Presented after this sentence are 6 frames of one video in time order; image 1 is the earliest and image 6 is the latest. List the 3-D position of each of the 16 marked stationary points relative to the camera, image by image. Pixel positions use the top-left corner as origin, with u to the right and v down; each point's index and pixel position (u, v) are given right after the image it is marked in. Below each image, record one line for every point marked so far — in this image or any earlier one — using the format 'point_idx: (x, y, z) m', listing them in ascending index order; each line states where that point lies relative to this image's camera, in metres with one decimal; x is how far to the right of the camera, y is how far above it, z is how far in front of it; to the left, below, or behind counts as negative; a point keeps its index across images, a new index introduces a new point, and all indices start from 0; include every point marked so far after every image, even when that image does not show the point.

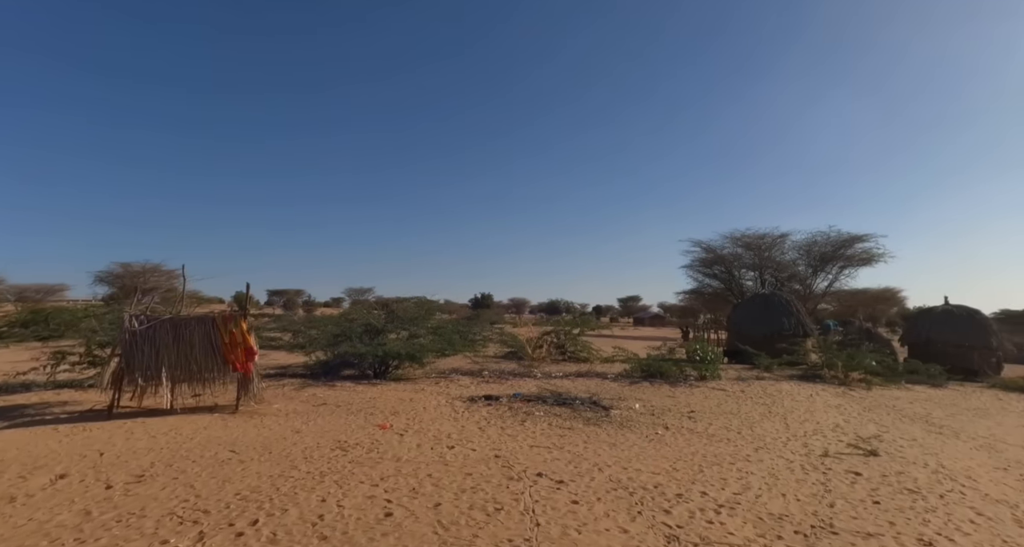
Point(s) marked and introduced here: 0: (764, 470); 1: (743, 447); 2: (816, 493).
0: (+2.5, -2.0, +4.6) m
1: (+2.4, -2.0, +5.1) m
2: (+2.9, -2.1, +4.3) m
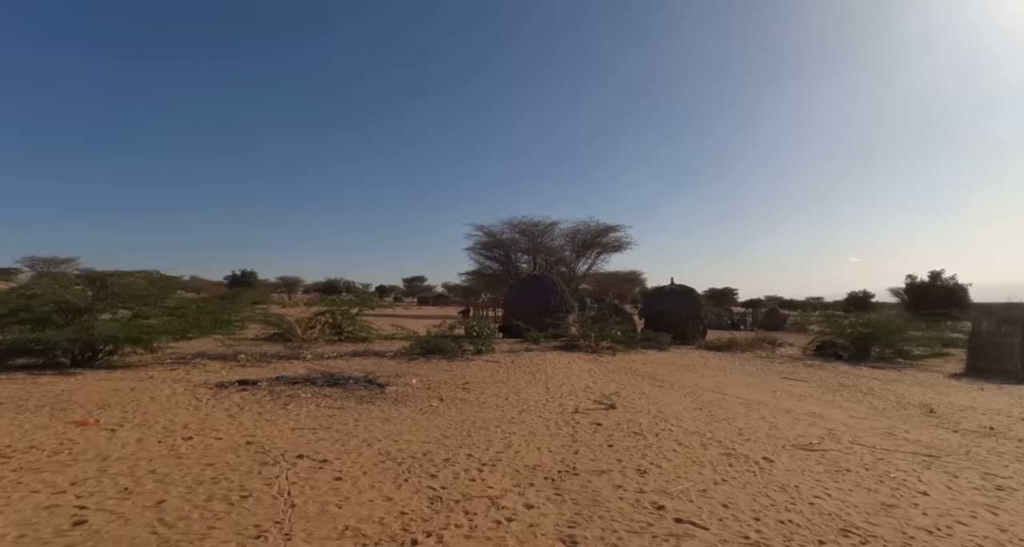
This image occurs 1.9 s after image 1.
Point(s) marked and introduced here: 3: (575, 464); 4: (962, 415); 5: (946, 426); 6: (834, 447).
0: (+0.1, -1.8, +5.2) m
1: (-0.1, -1.8, +5.6) m
2: (+0.6, -1.9, +5.0) m
3: (+0.7, -2.0, +4.7) m
4: (+6.6, -2.1, +6.8) m
5: (+6.1, -2.2, +6.4) m
6: (+4.1, -2.2, +5.7) m
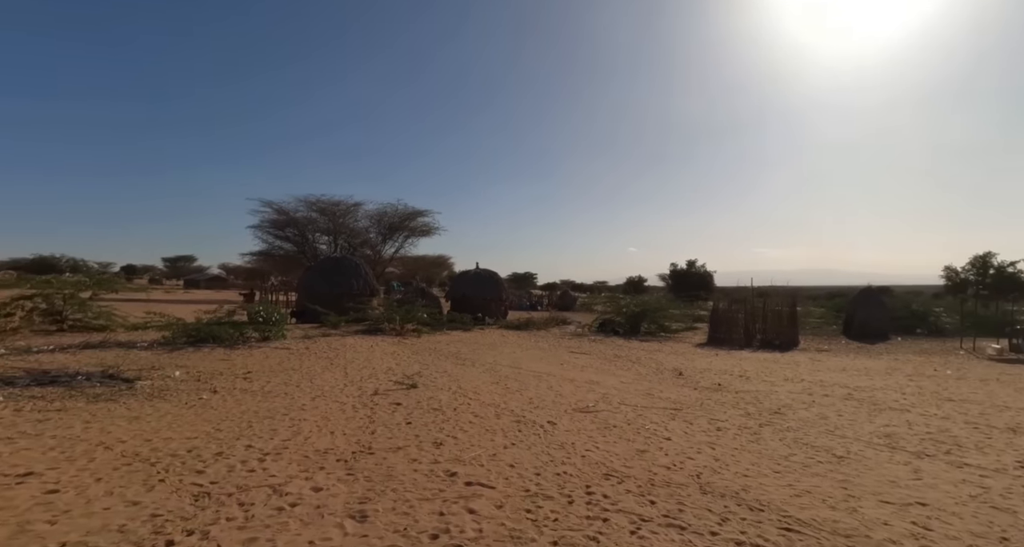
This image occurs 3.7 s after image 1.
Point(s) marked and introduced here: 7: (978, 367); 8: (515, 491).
0: (-2.2, -1.6, +5.1) m
1: (-2.5, -1.5, +5.5) m
2: (-1.7, -1.7, +5.1) m
3: (-1.5, -1.8, +4.8) m
4: (+3.6, -1.9, +8.6) m
5: (+3.1, -2.0, +8.0) m
6: (+1.4, -2.0, +6.8) m
7: (+9.4, -1.9, +9.2) m
8: (0.0, -2.5, +5.1) m
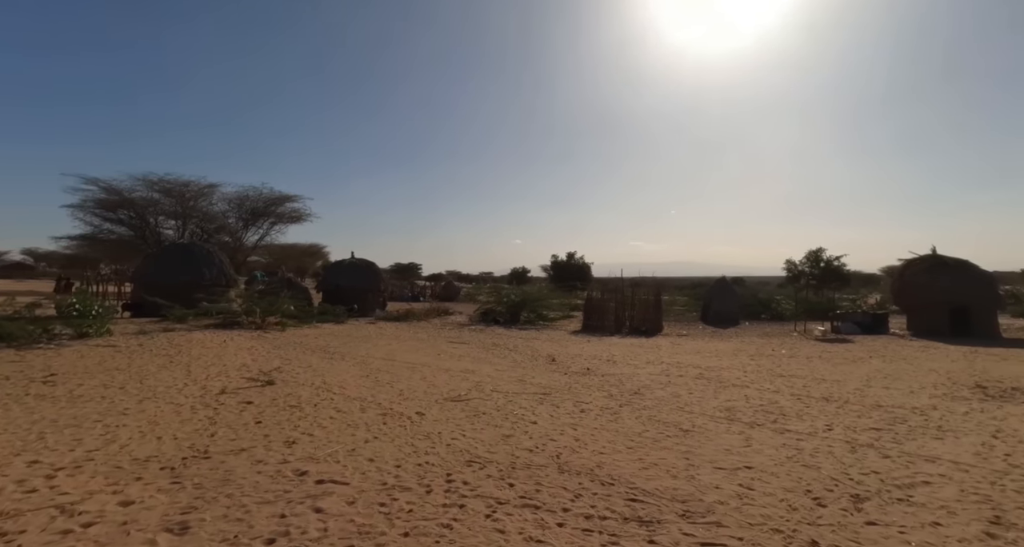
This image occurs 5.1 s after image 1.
0: (-3.8, -1.5, +4.7) m
1: (-4.2, -1.4, +5.1) m
2: (-3.3, -1.6, +4.8) m
3: (-3.1, -1.8, +4.6) m
4: (+1.3, -1.8, +9.1) m
5: (+1.0, -1.8, +8.5) m
6: (-0.5, -1.9, +7.0) m
7: (+6.9, -1.7, +10.6) m
8: (-1.7, -2.4, +5.0) m
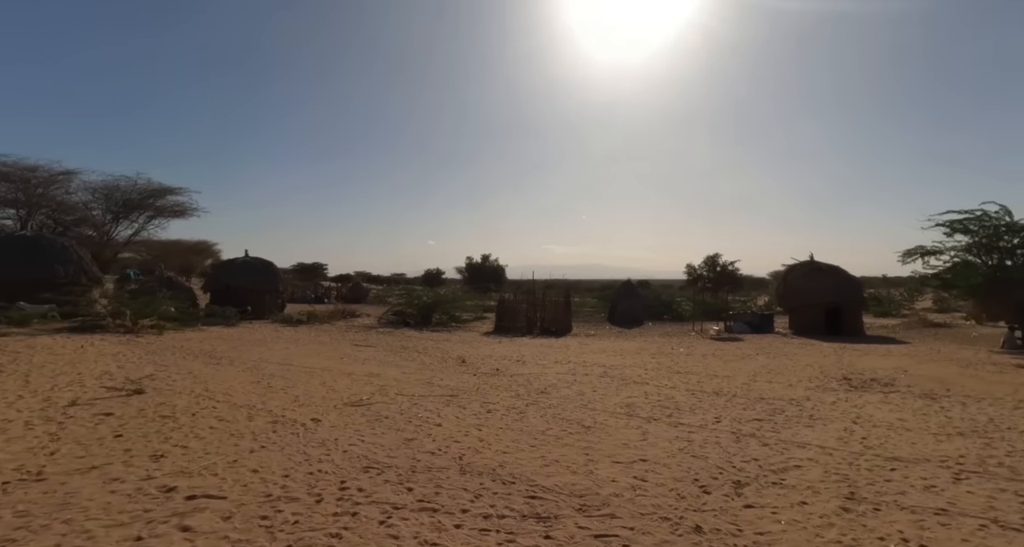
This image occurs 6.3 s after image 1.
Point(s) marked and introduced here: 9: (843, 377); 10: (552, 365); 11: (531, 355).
0: (-4.9, -1.5, +4.2) m
1: (-5.4, -1.4, +4.5) m
2: (-4.5, -1.6, +4.3) m
3: (-4.2, -1.8, +4.1) m
4: (-0.5, -1.8, +9.2) m
5: (-0.7, -1.9, +8.5) m
6: (-2.0, -1.9, +6.9) m
7: (+4.9, -1.8, +11.5) m
8: (-2.9, -2.4, +4.8) m
9: (+6.7, -2.1, +9.0) m
10: (+0.9, -1.9, +9.4) m
11: (+0.5, -1.8, +9.9) m
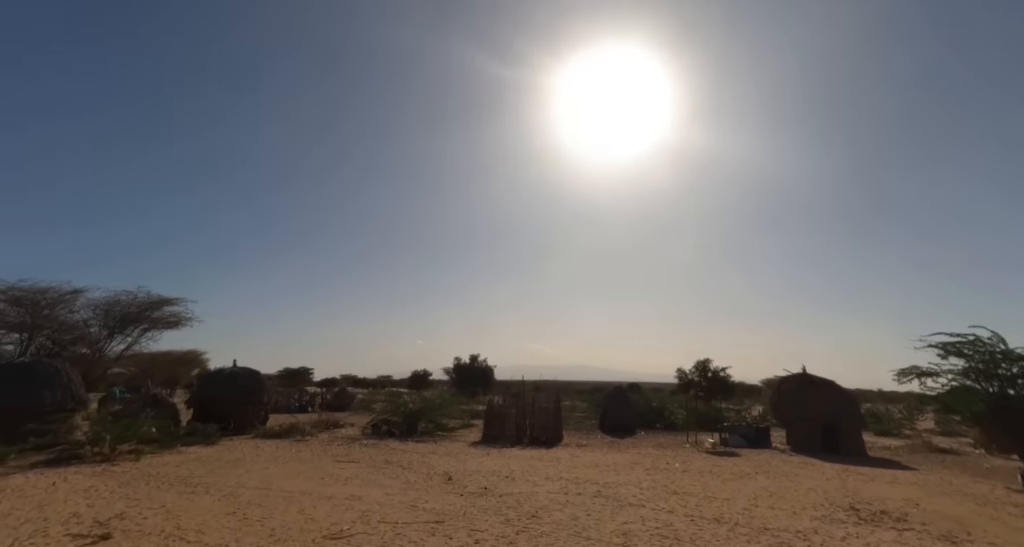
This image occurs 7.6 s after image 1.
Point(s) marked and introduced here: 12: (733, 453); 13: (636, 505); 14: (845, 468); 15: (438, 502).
0: (-5.0, -2.8, +3.8) m
1: (-5.4, -2.8, +4.1) m
2: (-4.6, -3.0, +3.9) m
3: (-4.3, -3.1, +3.7) m
4: (-0.6, -3.9, +8.7) m
5: (-0.9, -3.9, +8.1) m
6: (-2.1, -3.7, +6.4) m
7: (+4.7, -4.4, +11.1) m
8: (-3.0, -3.9, +4.3) m
9: (+6.5, -4.4, +8.6) m
10: (+0.8, -4.1, +9.0) m
11: (+0.4, -4.0, +9.5) m
12: (+5.9, -4.4, +11.7) m
13: (+2.4, -4.3, +8.4) m
14: (+8.2, -4.5, +11.0) m
15: (-1.1, -3.8, +7.6) m
